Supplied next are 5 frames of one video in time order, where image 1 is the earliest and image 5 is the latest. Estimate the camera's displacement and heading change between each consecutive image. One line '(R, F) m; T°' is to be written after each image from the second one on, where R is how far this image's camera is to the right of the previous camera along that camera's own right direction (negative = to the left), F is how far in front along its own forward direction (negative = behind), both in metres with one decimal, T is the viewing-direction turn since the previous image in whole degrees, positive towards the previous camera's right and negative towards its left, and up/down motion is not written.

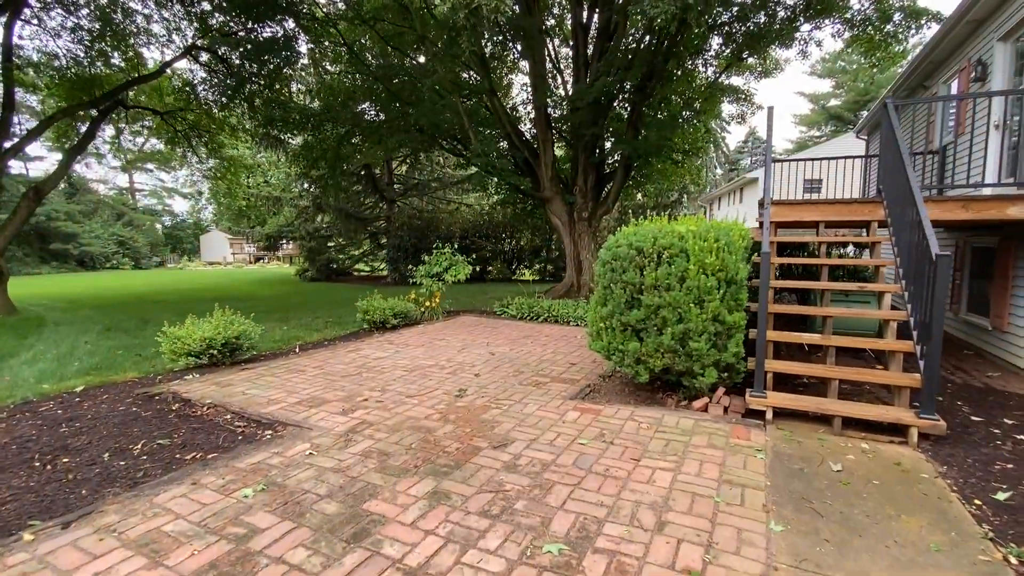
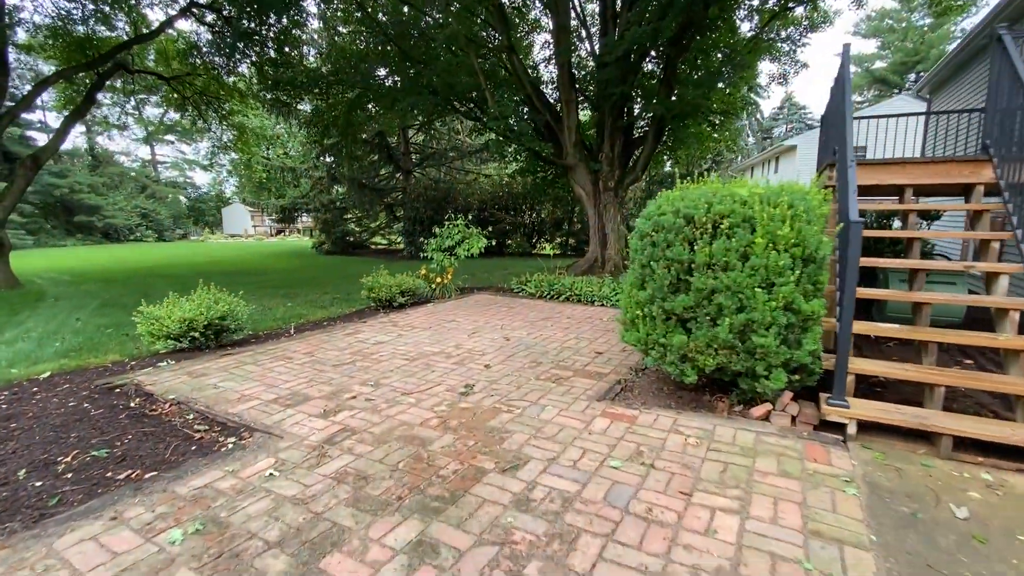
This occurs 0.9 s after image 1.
(0.0, +0.6) m; -2°
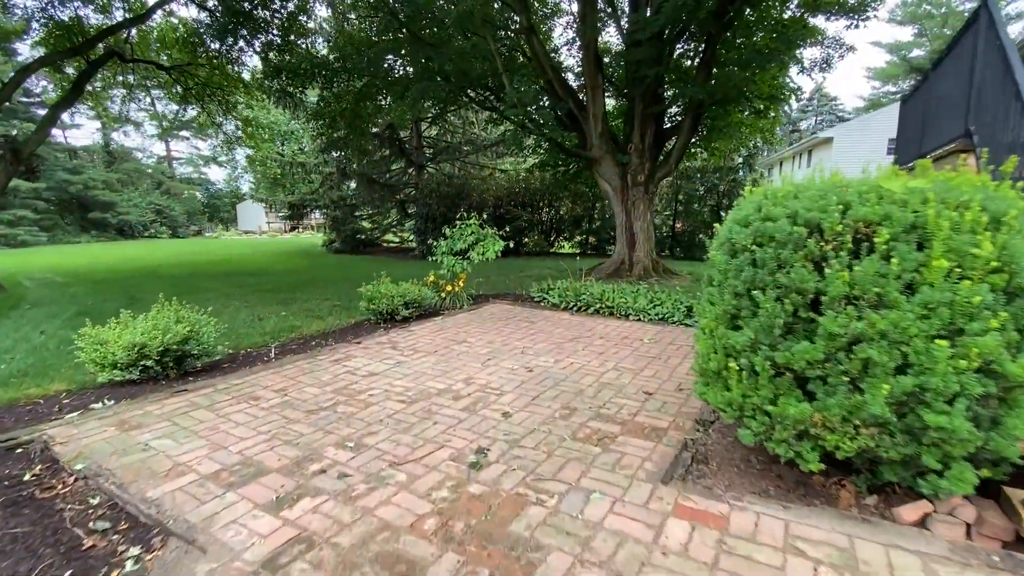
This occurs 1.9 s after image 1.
(-0.1, +0.8) m; -2°
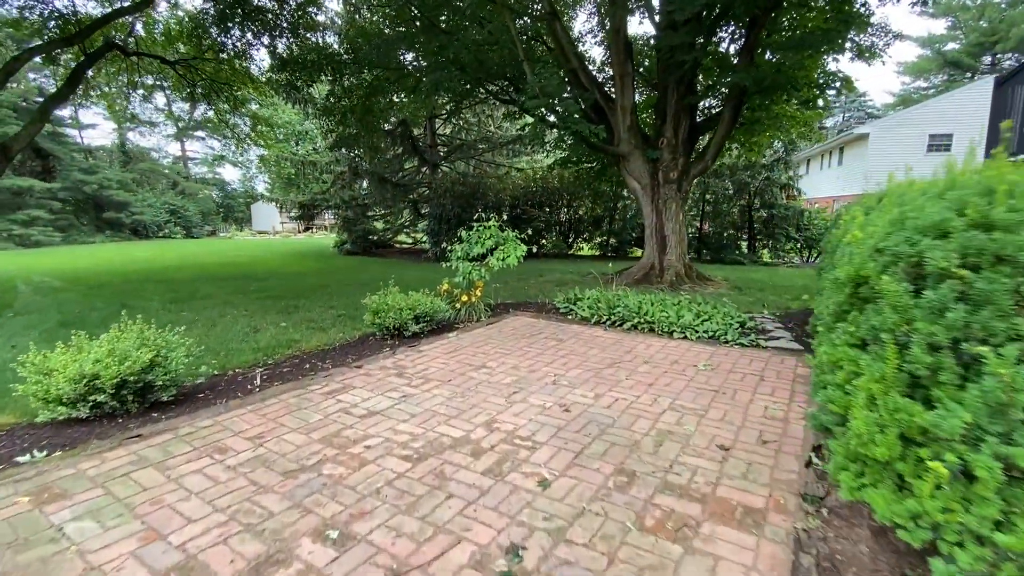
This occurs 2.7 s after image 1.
(-0.1, +0.6) m; -2°
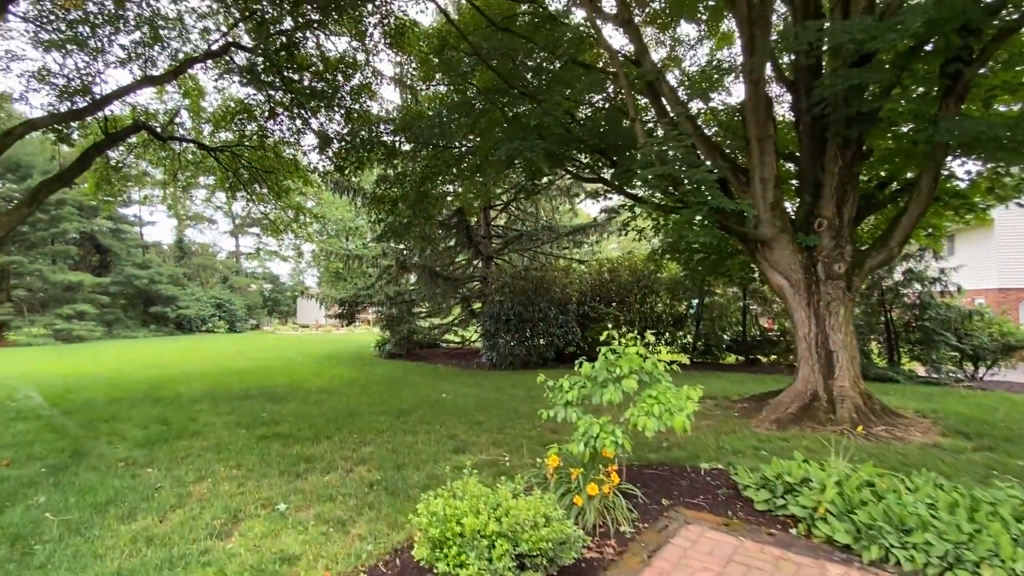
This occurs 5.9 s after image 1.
(-0.7, +1.9) m; -5°
